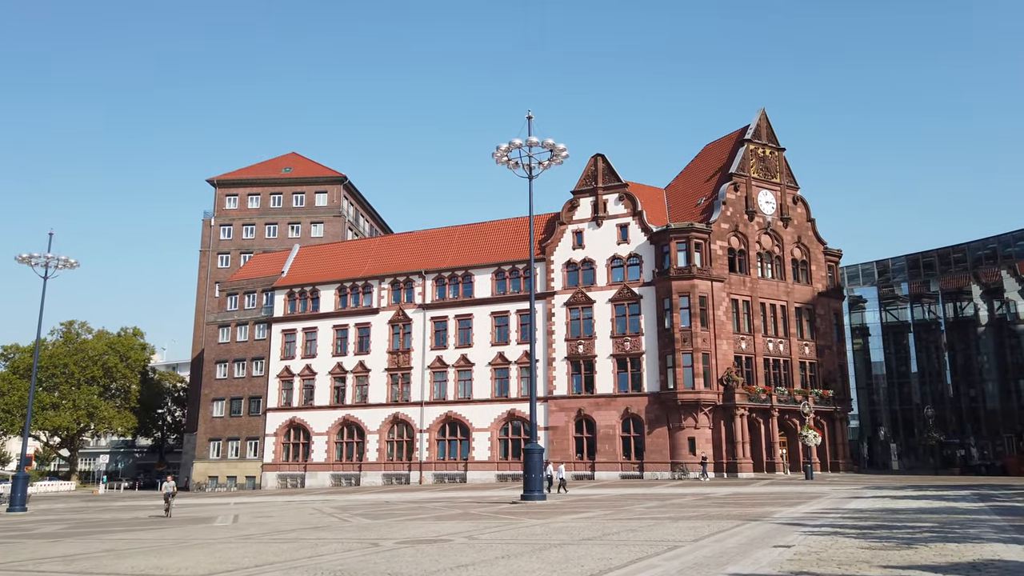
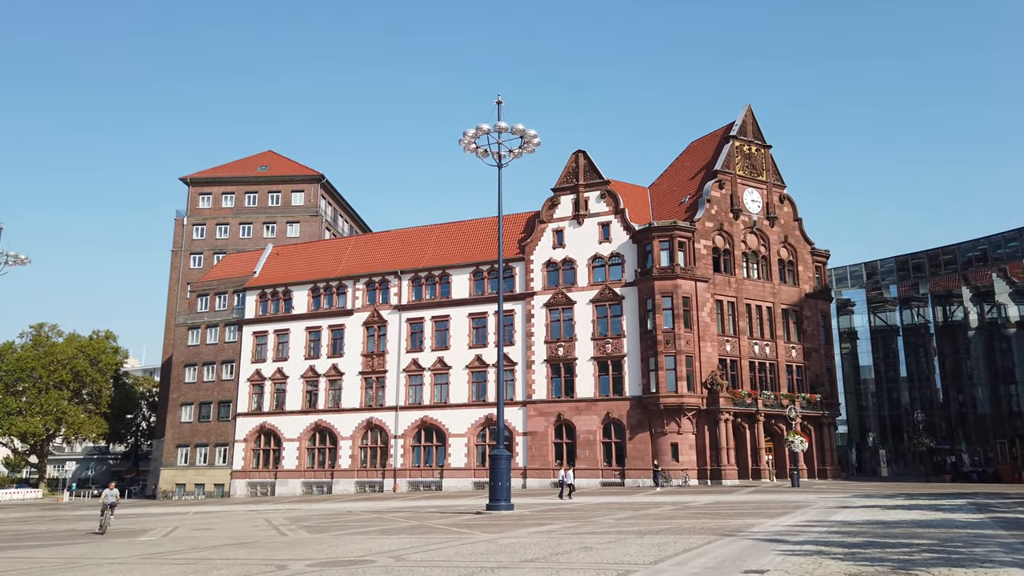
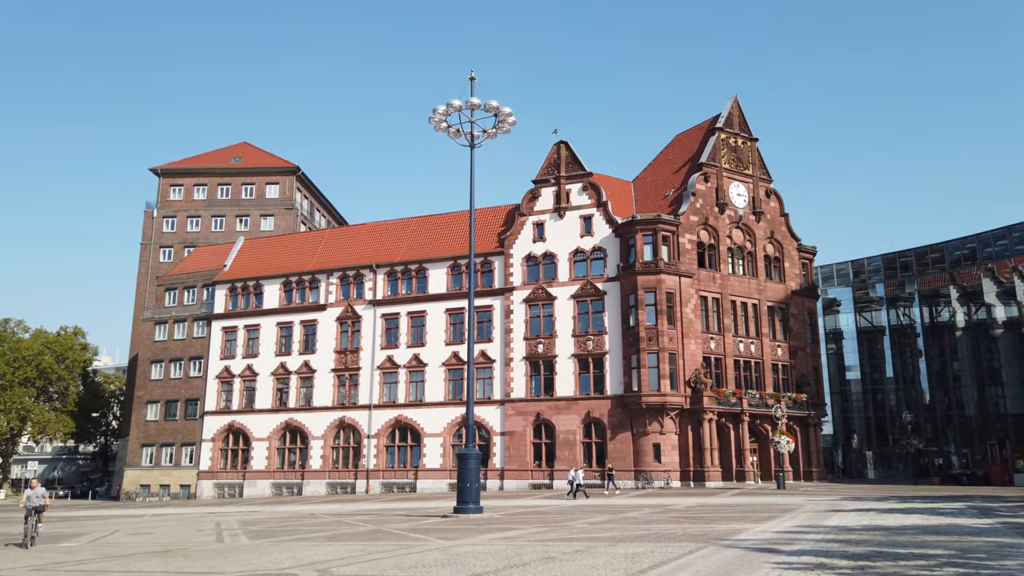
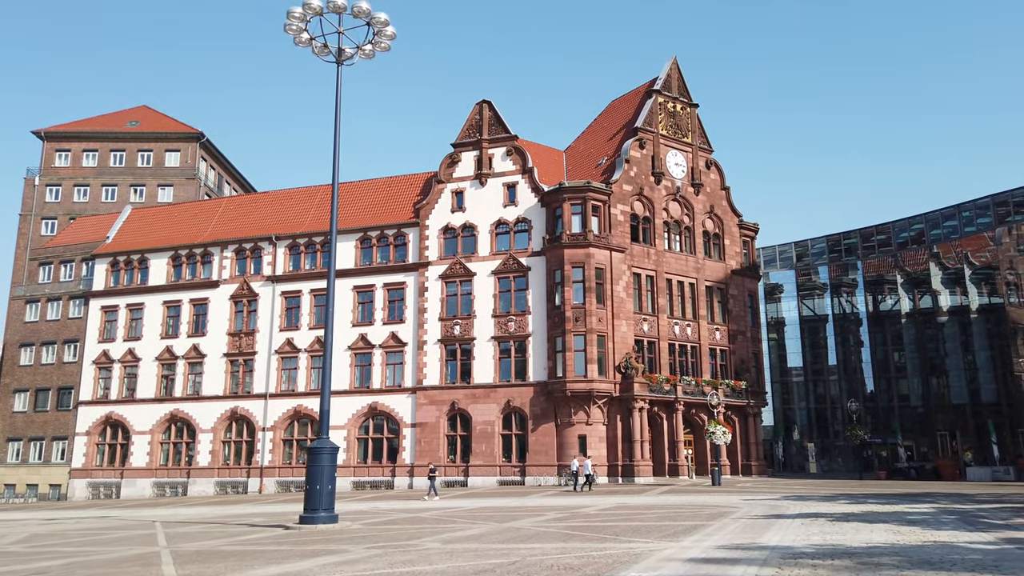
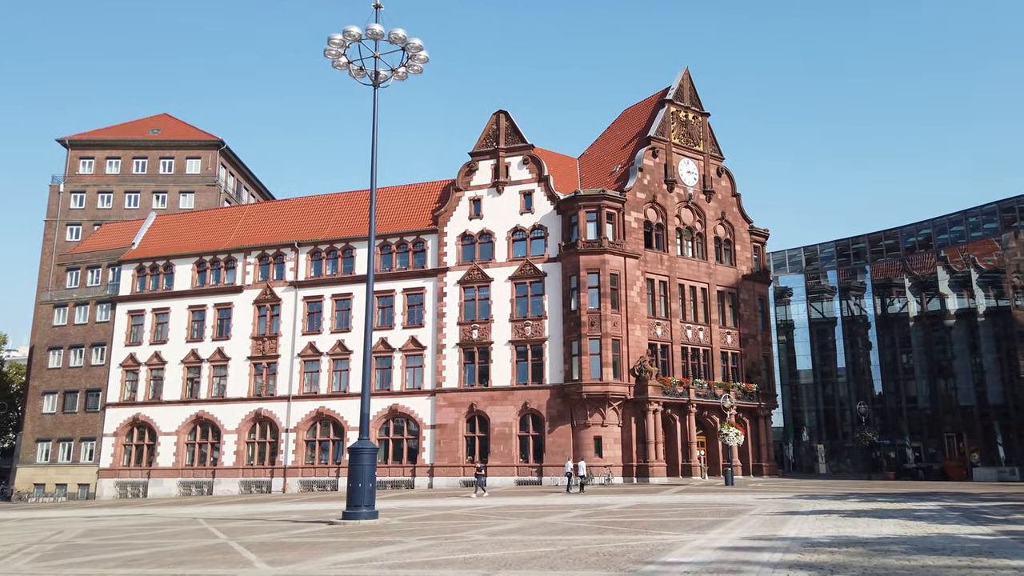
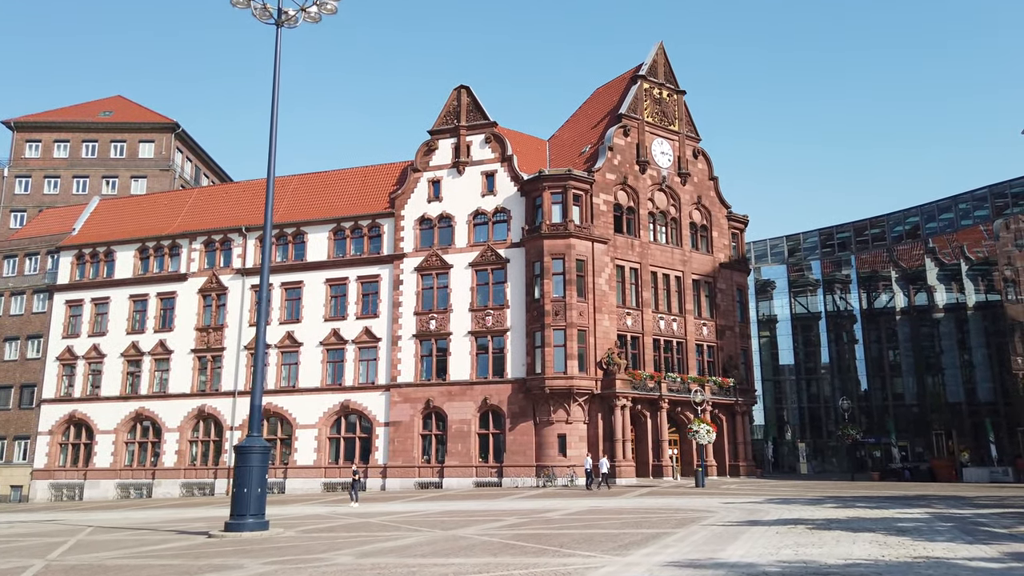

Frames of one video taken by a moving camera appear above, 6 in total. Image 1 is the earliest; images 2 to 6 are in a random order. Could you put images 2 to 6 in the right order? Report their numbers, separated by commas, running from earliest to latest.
2, 3, 5, 4, 6
